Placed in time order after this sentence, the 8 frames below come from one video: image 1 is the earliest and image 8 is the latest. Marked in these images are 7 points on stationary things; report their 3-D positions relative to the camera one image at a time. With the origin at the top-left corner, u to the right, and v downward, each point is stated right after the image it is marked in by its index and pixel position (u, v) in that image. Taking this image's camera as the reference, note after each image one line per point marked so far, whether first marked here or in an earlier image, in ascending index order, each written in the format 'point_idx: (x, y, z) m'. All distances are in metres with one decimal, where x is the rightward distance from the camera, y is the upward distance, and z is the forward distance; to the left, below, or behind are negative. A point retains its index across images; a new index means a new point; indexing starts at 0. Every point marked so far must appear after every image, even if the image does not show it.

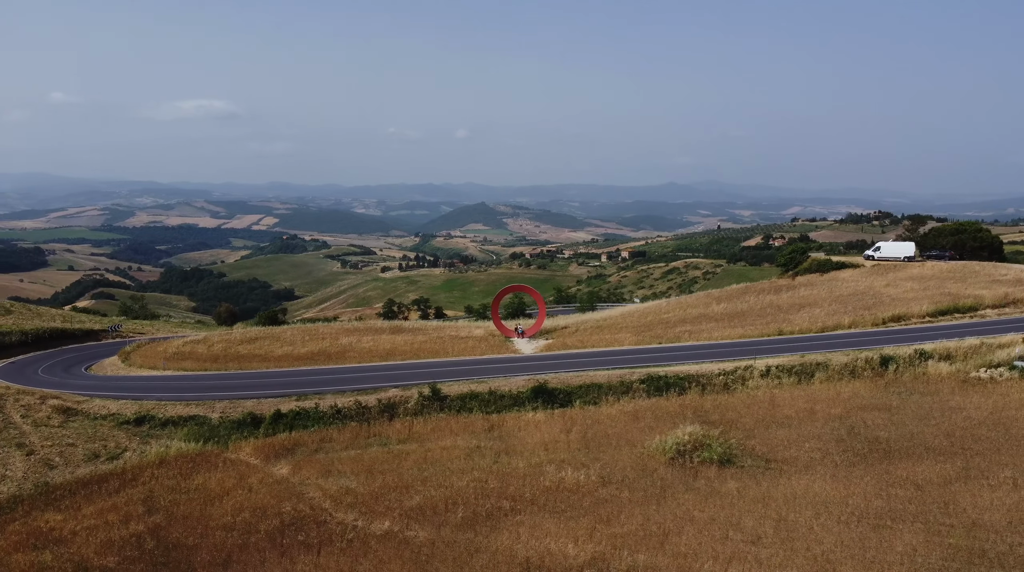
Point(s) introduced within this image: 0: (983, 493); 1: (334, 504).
0: (+12.2, -5.4, +16.0) m
1: (-5.5, -6.8, +19.1) m
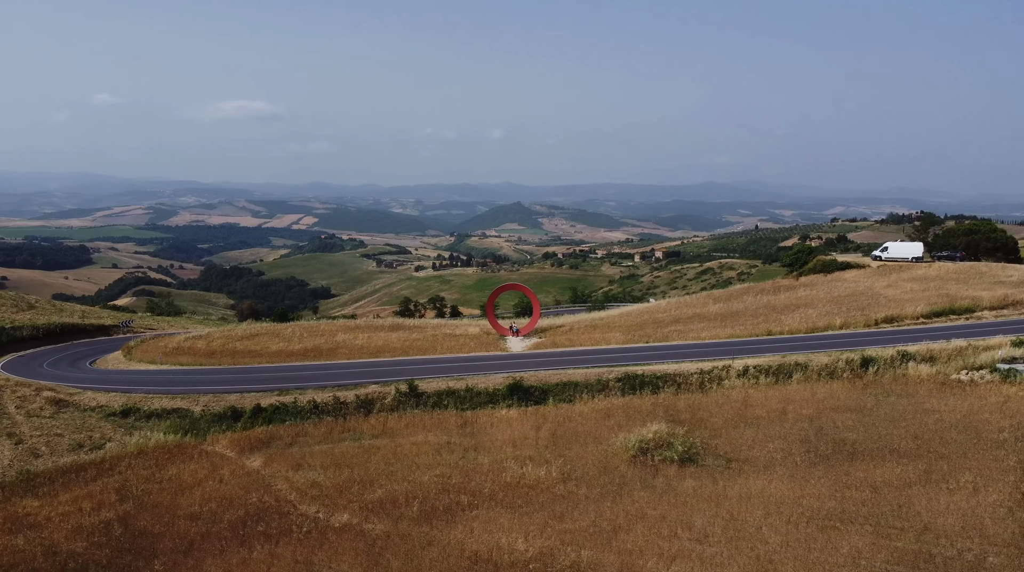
0: (+10.9, -5.4, +15.7) m
1: (-6.7, -6.7, +19.5) m
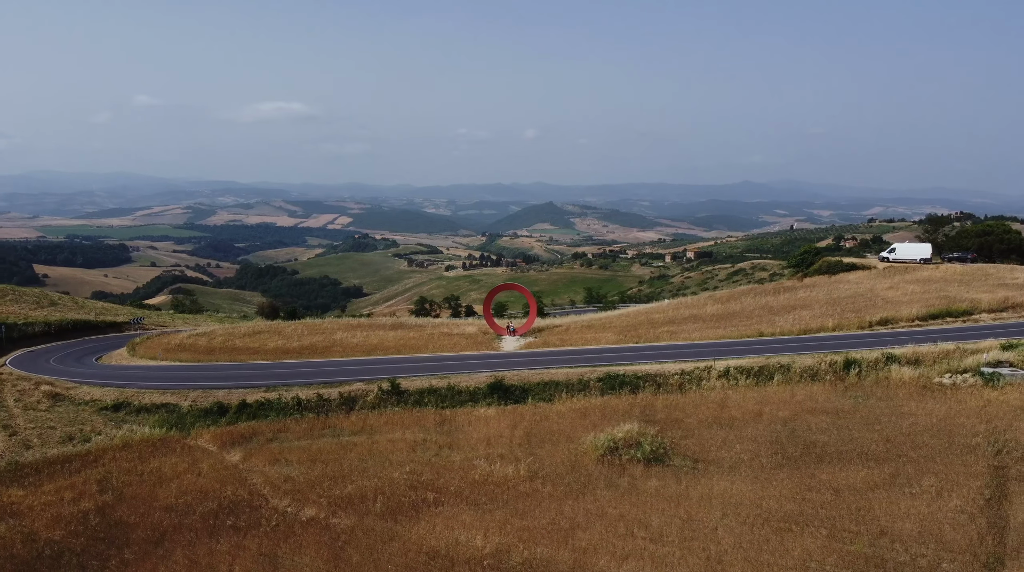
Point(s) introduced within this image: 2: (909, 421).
0: (+9.8, -5.4, +15.5) m
1: (-7.8, -6.6, +19.8) m
2: (+12.6, -4.3, +19.6) m
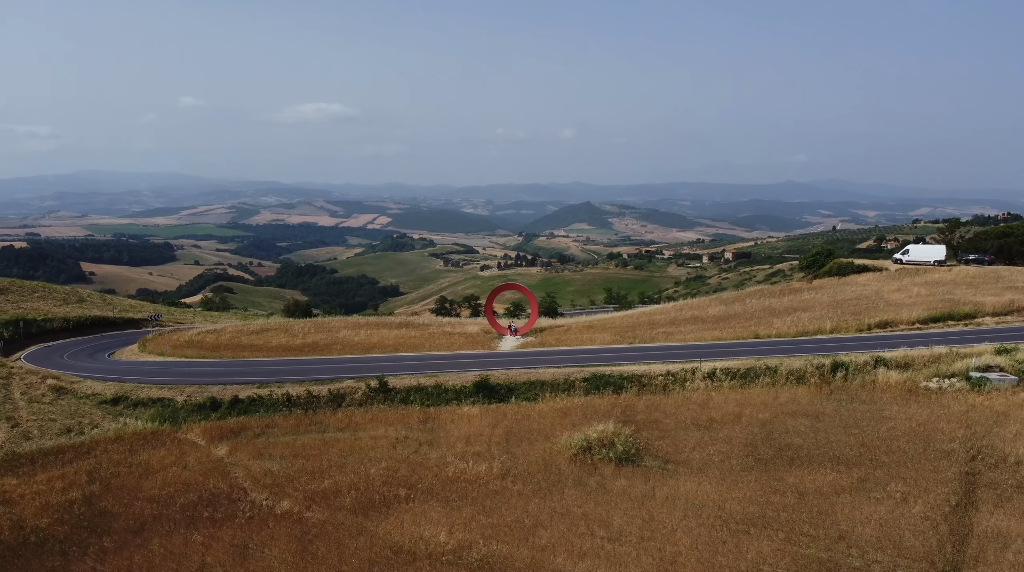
0: (+8.7, -5.5, +15.2) m
1: (-8.6, -6.6, +20.3) m
2: (+11.8, -4.4, +19.3) m
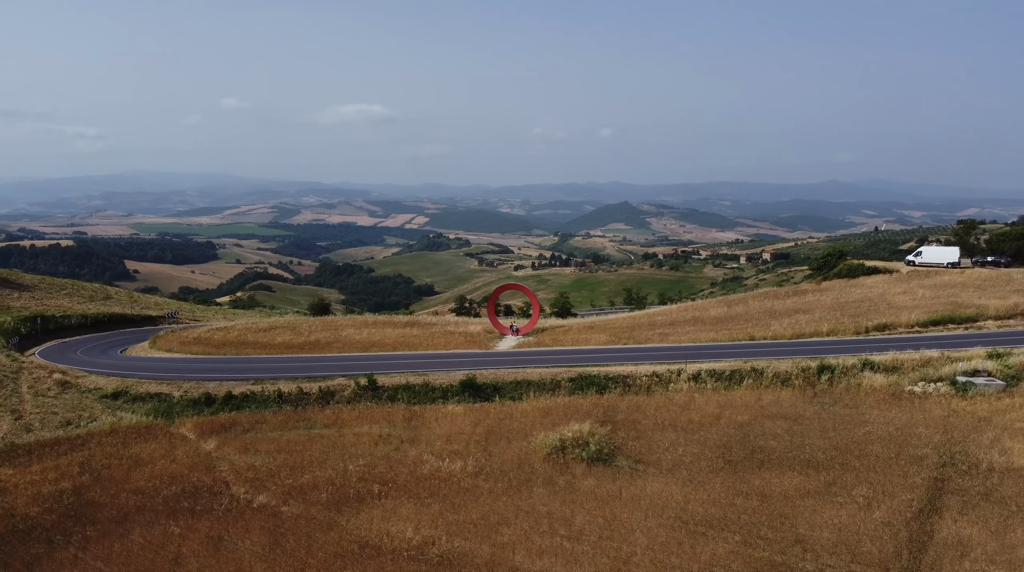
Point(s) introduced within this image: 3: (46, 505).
0: (+7.7, -5.5, +15.1) m
1: (-9.4, -6.5, +20.8) m
2: (+10.9, -4.4, +19.0) m
3: (-14.8, -6.9, +19.4) m
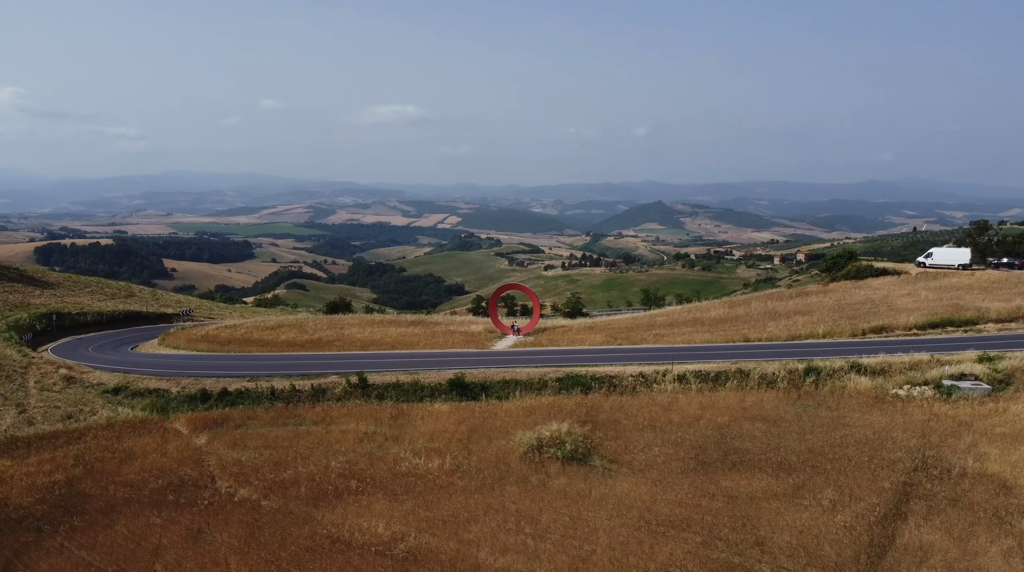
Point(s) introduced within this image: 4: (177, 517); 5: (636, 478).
0: (+6.8, -5.6, +15.0) m
1: (-10.1, -6.5, +21.3) m
2: (+10.1, -4.5, +18.8) m
3: (-15.5, -6.9, +20.1) m
4: (-10.3, -7.1, +18.8) m
5: (+3.6, -5.5, +17.7) m
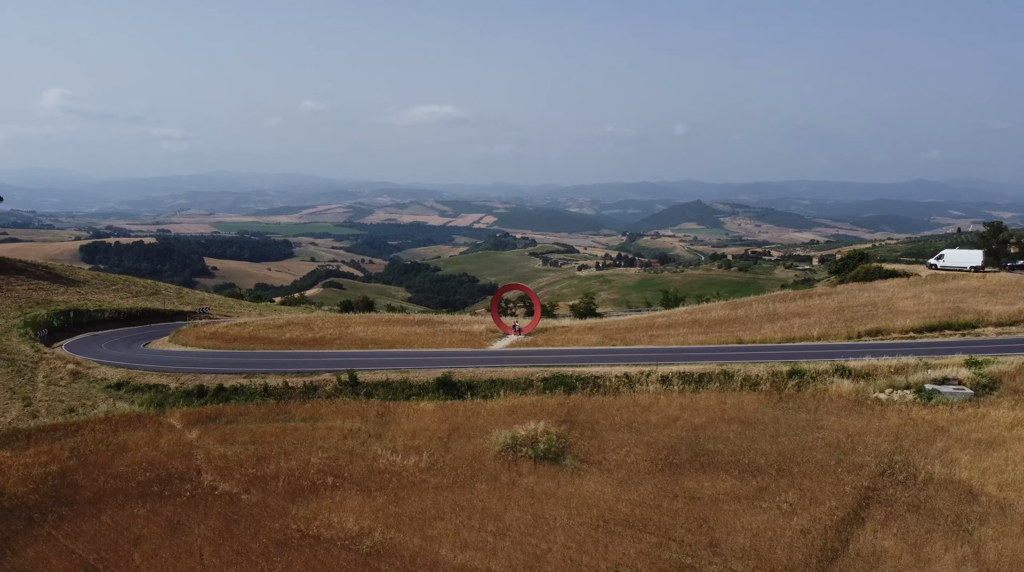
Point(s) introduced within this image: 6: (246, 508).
0: (+5.8, -5.6, +15.0) m
1: (-10.9, -6.4, +21.9) m
2: (+9.3, -4.5, +18.6) m
3: (-16.4, -6.8, +20.9) m
4: (-11.2, -7.1, +19.4) m
5: (+2.7, -5.5, +17.7) m
6: (-8.3, -6.9, +19.0) m
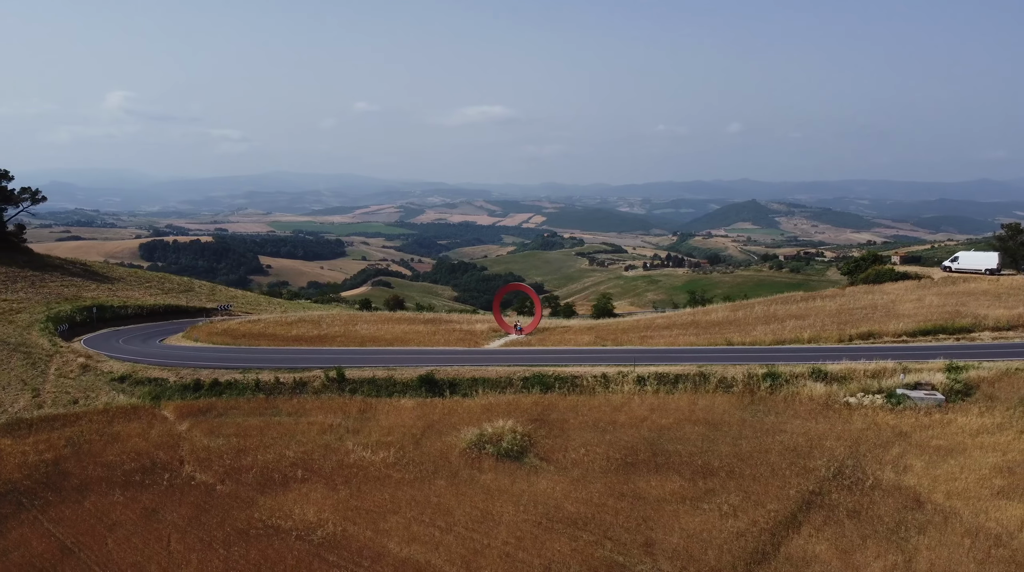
0: (+4.3, -5.6, +15.0) m
1: (-12.0, -6.4, +22.8) m
2: (+8.0, -4.6, +18.5) m
3: (-17.5, -6.7, +22.1) m
4: (-12.4, -7.0, +20.3) m
5: (+1.4, -5.6, +17.9) m
6: (-9.5, -6.8, +19.7) m
